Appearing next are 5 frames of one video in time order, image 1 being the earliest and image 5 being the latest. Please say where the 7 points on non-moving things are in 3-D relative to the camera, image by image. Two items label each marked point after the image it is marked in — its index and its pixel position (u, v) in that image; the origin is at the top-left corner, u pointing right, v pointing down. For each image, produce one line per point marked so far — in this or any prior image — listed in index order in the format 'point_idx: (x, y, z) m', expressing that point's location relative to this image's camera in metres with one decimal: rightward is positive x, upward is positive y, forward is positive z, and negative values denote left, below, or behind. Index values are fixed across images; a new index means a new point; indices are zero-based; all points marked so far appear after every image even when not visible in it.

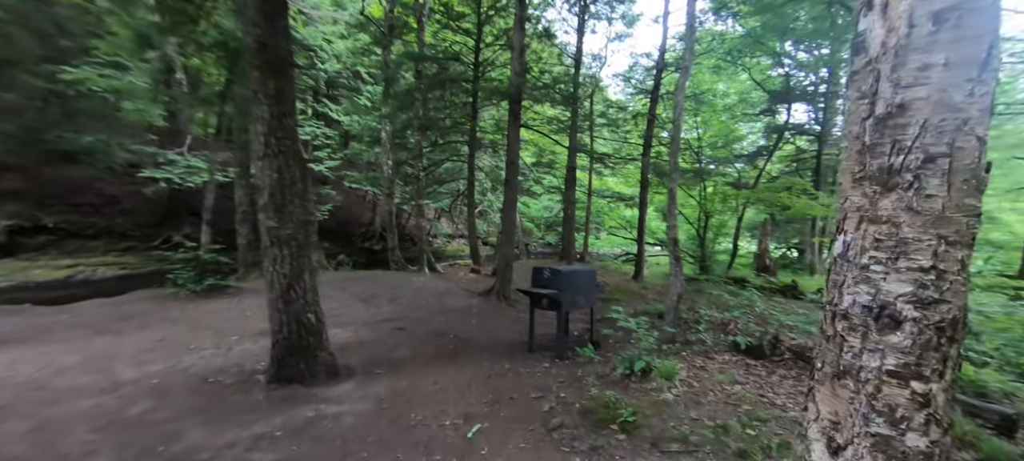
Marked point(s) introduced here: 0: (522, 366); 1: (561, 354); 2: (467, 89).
0: (+0.1, -1.9, +5.4) m
1: (+0.7, -1.8, +5.7) m
2: (-1.7, +5.5, +15.1) m
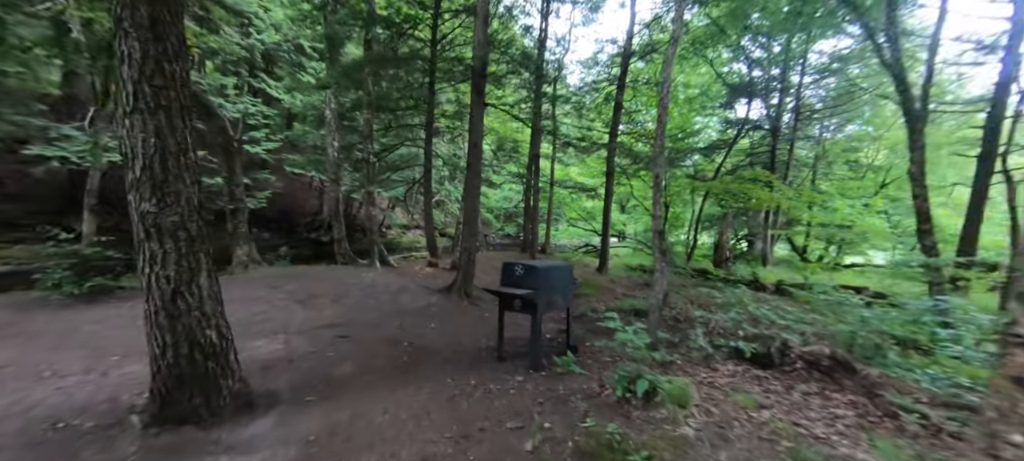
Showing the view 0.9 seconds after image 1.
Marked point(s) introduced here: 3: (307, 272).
0: (-0.2, -1.8, +4.5) m
1: (+0.3, -1.7, +4.9) m
2: (-3.1, +5.8, +13.8) m
3: (-5.0, -1.1, +9.5) m
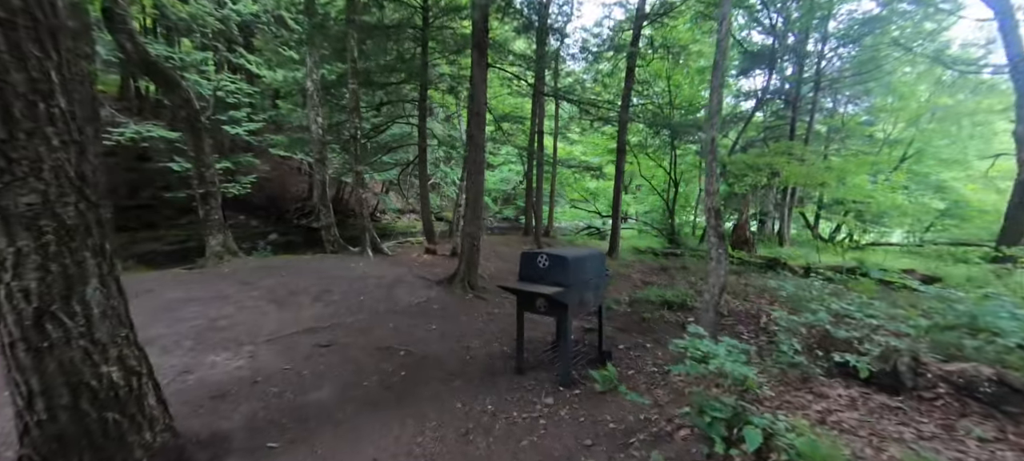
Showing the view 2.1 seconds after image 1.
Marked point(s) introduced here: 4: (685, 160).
0: (0.0, -1.6, +3.5) m
1: (+0.5, -1.5, +3.9) m
2: (-3.1, +6.4, +12.4) m
3: (-4.8, -0.7, +8.4) m
4: (+8.4, +3.4, +18.6) m
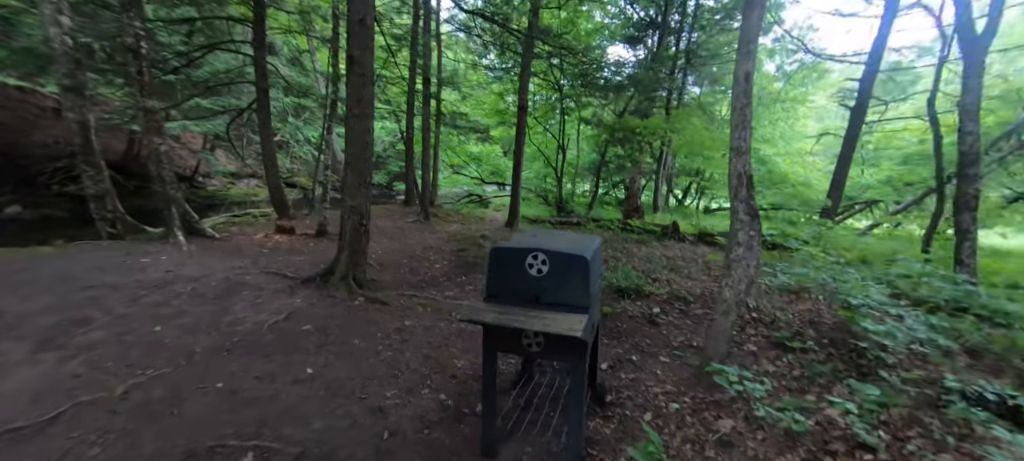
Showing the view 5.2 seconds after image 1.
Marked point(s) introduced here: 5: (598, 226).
0: (0.0, -1.5, +1.8) m
1: (+0.4, -1.4, +2.3) m
2: (-5.9, +7.0, +8.4) m
3: (-6.2, -0.4, +4.7) m
4: (+2.9, +4.9, +18.3) m
5: (+2.8, +0.1, +12.7) m
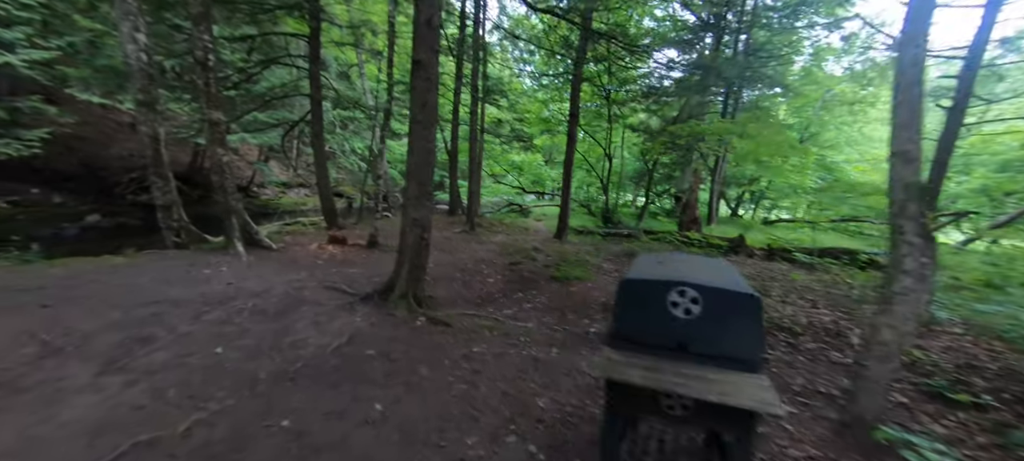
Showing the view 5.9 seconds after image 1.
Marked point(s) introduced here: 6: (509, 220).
0: (+0.6, -1.6, +1.3) m
1: (+1.0, -1.5, +1.7) m
2: (-4.6, +6.8, +8.6) m
3: (-5.3, -0.6, +4.8) m
4: (+4.9, +4.4, +17.6) m
5: (+4.3, -0.3, +11.9) m
6: (-0.2, +0.5, +18.4) m
